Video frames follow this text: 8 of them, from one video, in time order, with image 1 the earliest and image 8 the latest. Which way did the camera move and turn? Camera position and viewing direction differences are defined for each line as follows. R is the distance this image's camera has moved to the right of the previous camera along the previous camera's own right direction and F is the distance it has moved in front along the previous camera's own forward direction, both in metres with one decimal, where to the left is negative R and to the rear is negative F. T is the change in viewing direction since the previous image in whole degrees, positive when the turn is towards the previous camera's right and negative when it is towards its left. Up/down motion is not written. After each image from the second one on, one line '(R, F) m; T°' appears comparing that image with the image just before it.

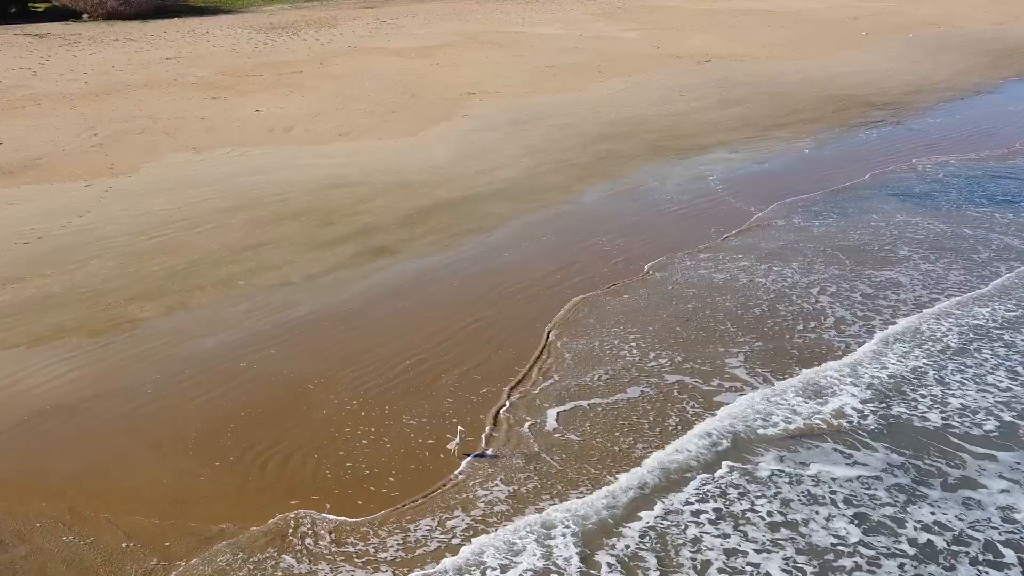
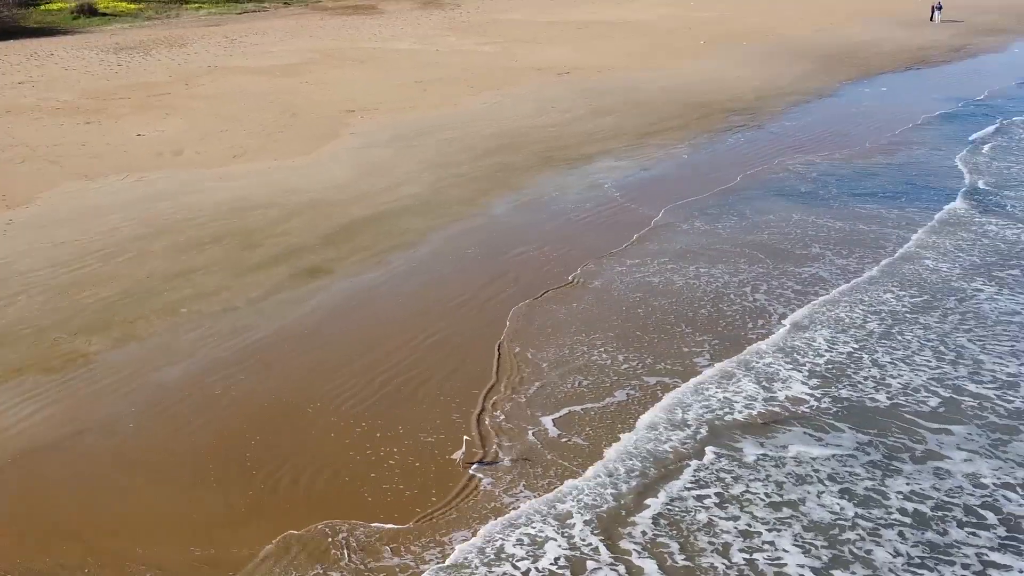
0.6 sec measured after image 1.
(-0.8, -0.1) m; +9°
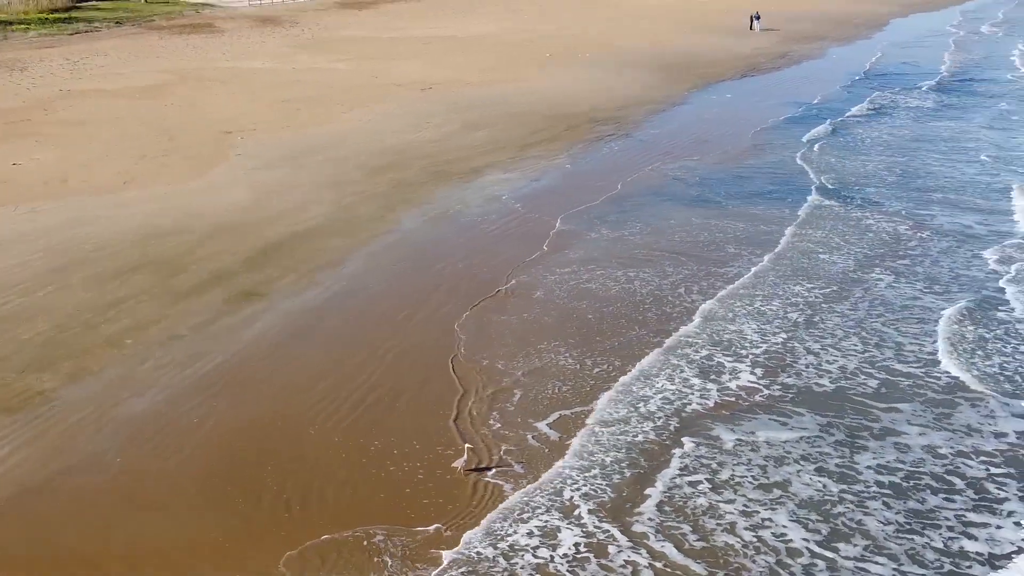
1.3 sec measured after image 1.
(-0.8, -0.1) m; +9°
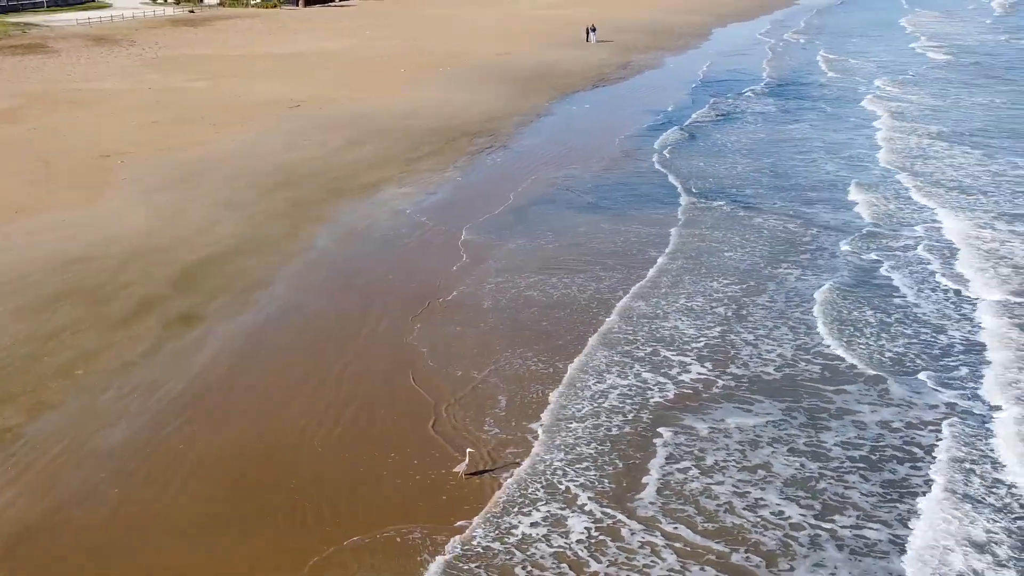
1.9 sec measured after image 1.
(-0.9, -0.1) m; +9°
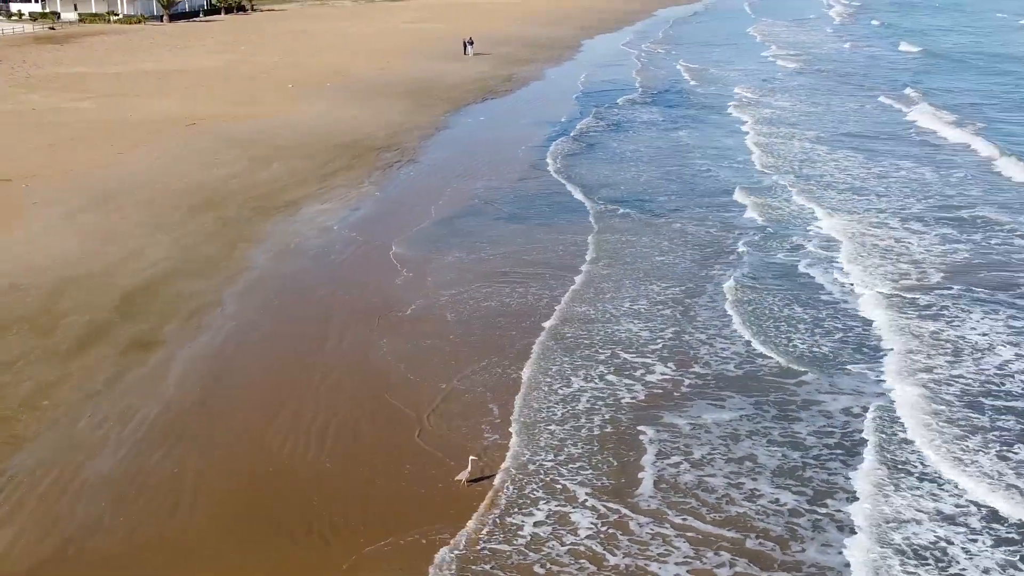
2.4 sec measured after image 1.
(-0.7, -0.1) m; +7°
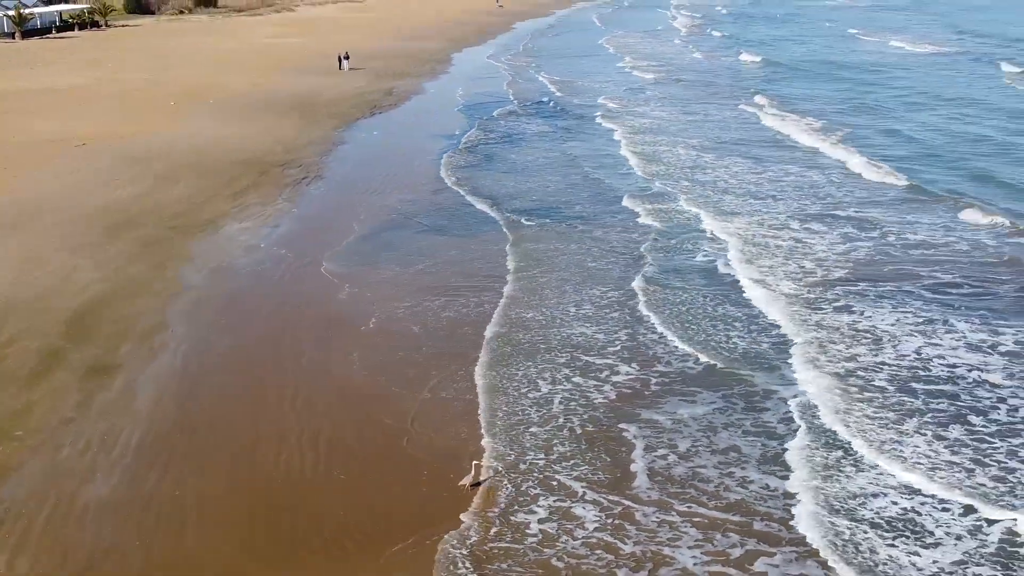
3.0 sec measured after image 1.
(-0.7, -0.2) m; +7°
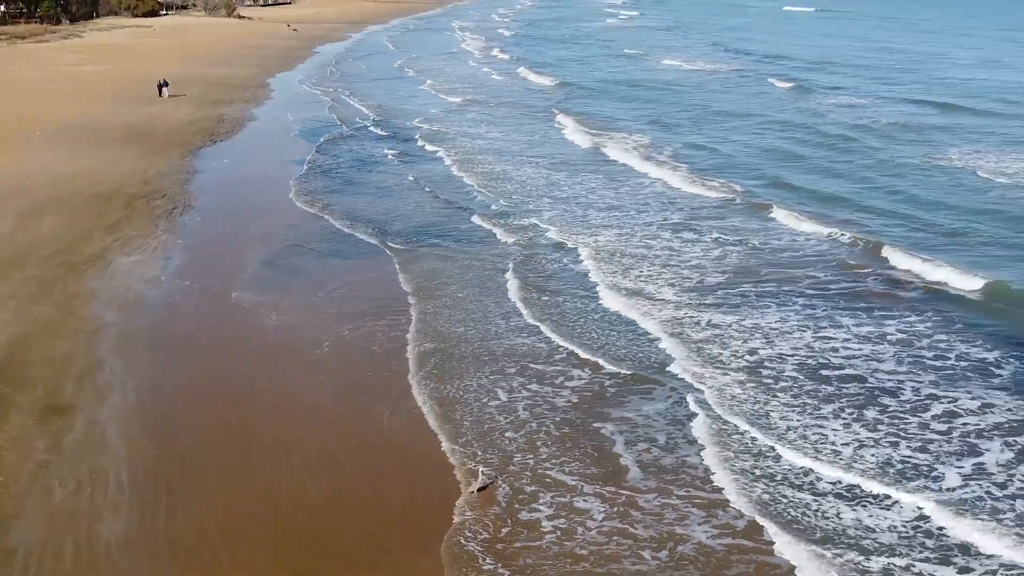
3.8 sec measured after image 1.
(-1.1, -0.4) m; +10°
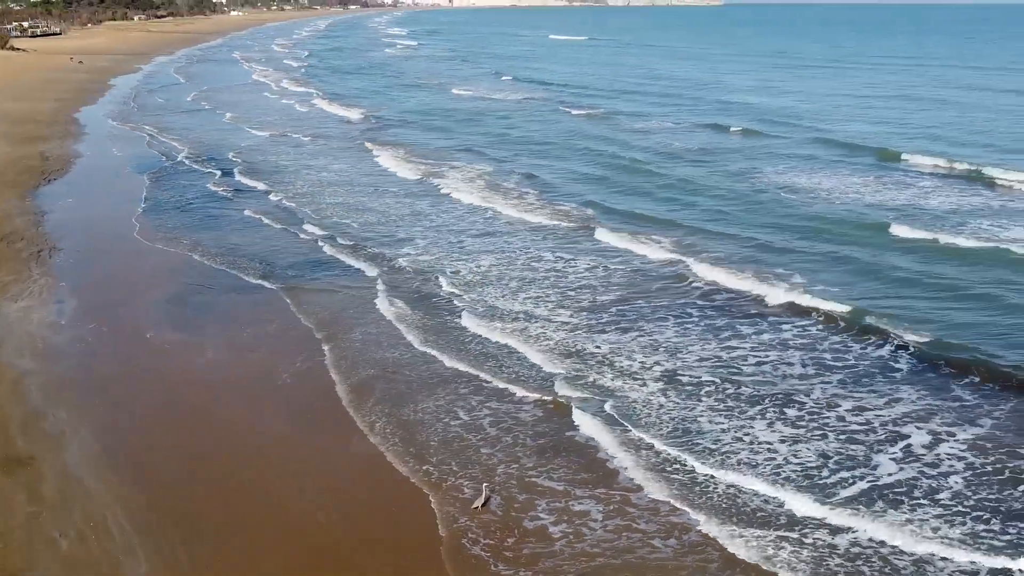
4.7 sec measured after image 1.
(-1.2, -0.4) m; +10°
